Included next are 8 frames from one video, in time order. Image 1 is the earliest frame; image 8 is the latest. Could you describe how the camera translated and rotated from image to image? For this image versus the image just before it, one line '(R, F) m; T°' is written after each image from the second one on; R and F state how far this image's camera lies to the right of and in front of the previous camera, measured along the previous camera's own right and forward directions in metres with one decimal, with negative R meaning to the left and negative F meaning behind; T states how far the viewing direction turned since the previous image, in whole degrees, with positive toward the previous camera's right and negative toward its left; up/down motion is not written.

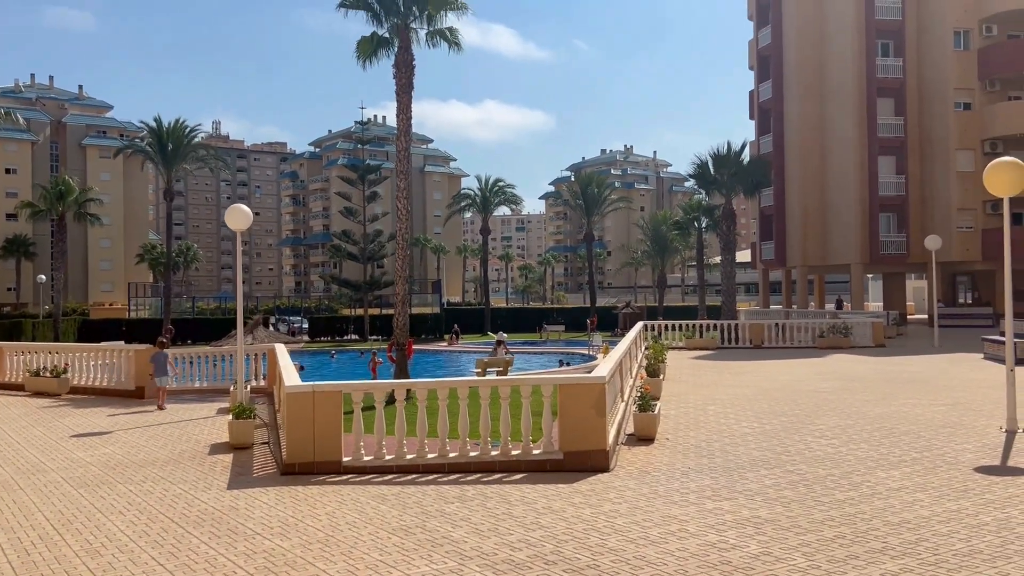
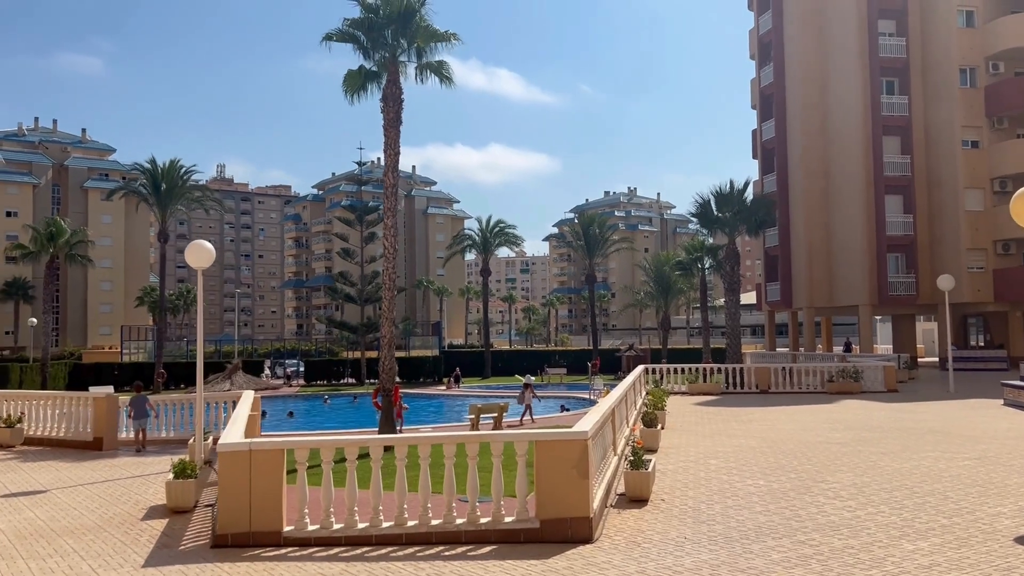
(+0.3, +0.9) m; 0°
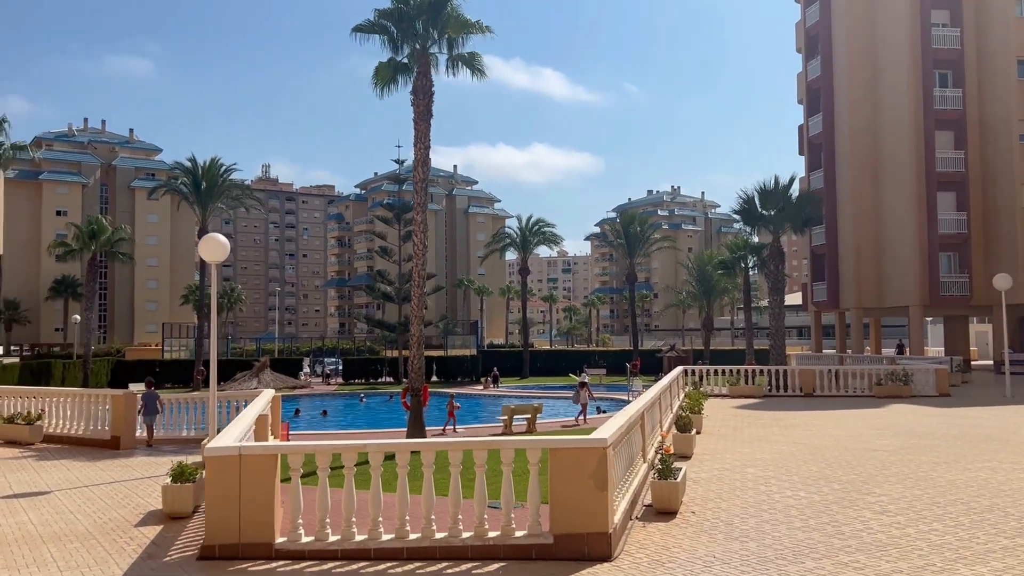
(+0.2, +0.5) m; -3°
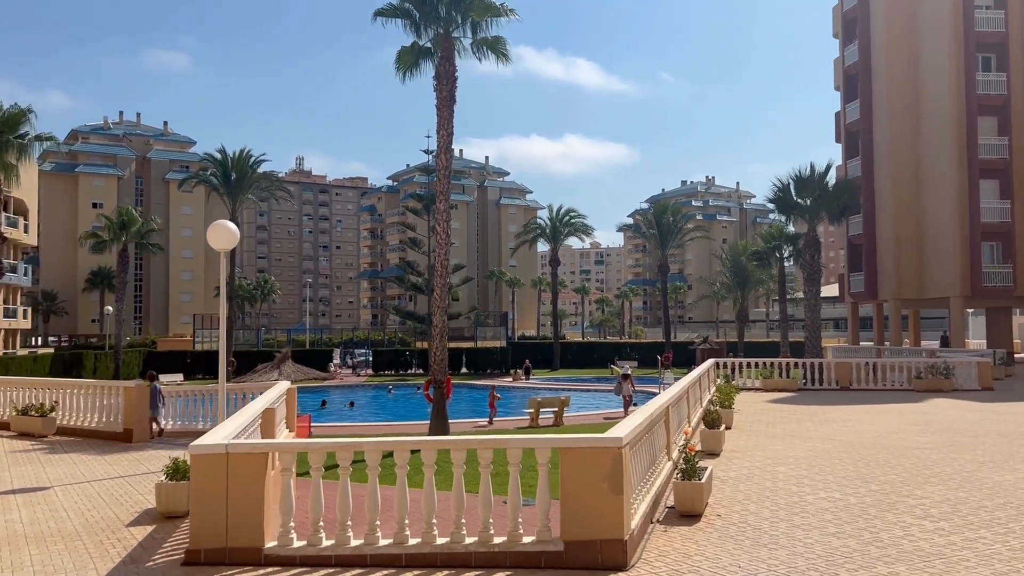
(+0.2, +0.5) m; -2°
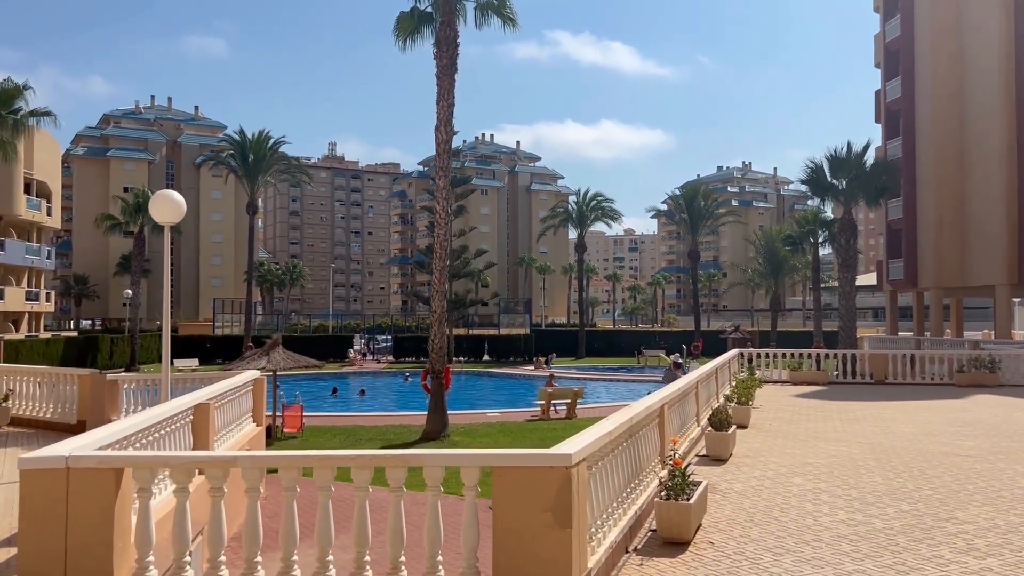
(+0.6, +1.2) m; -2°
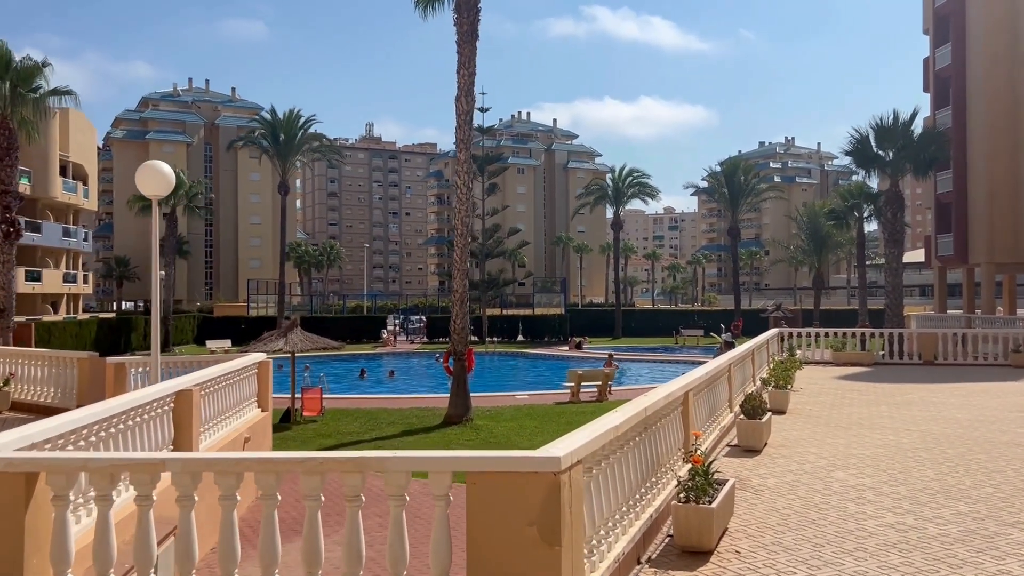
(+0.3, +0.7) m; -3°
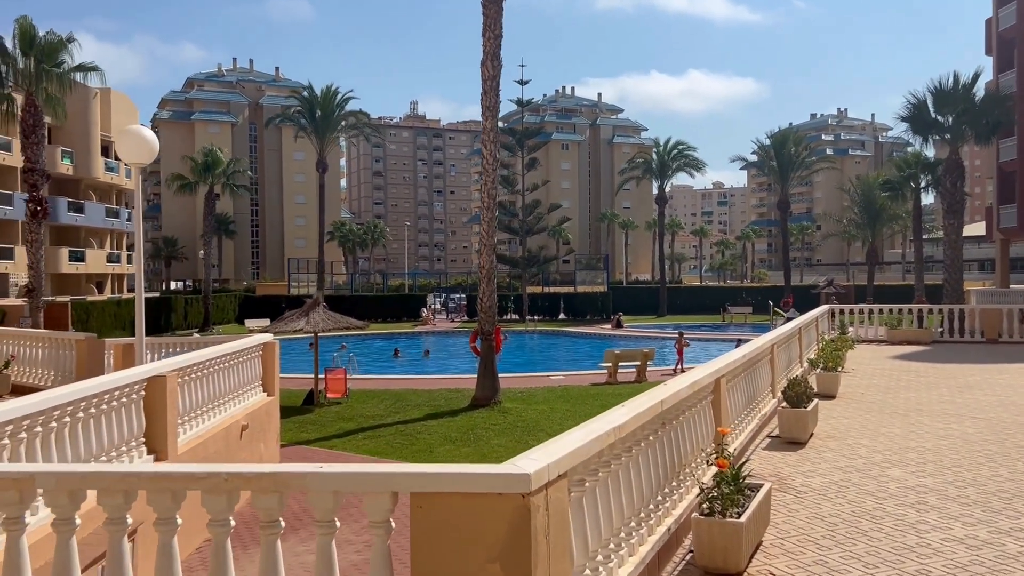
(+0.3, +0.8) m; -3°
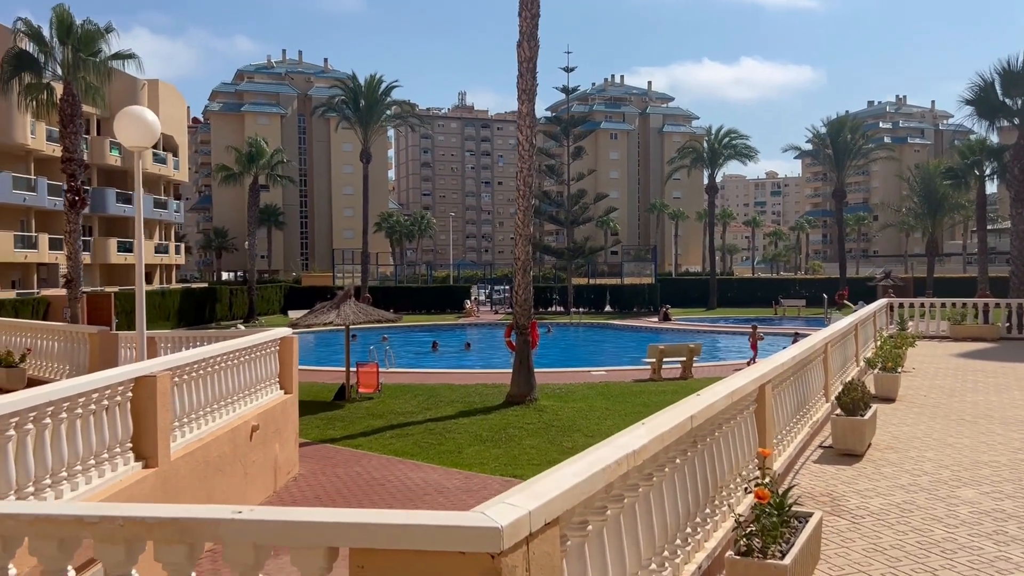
(+0.2, +0.6) m; -4°
